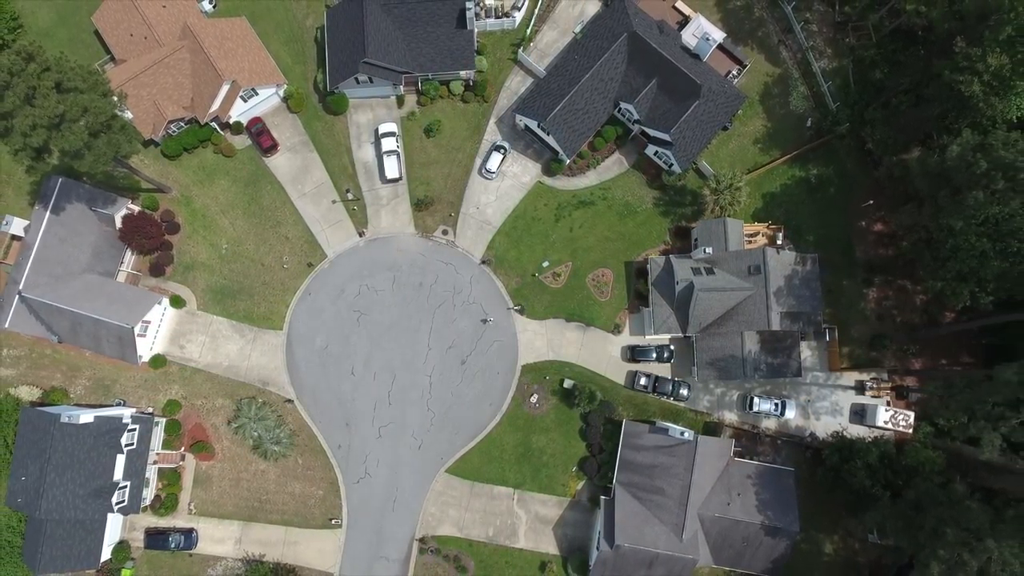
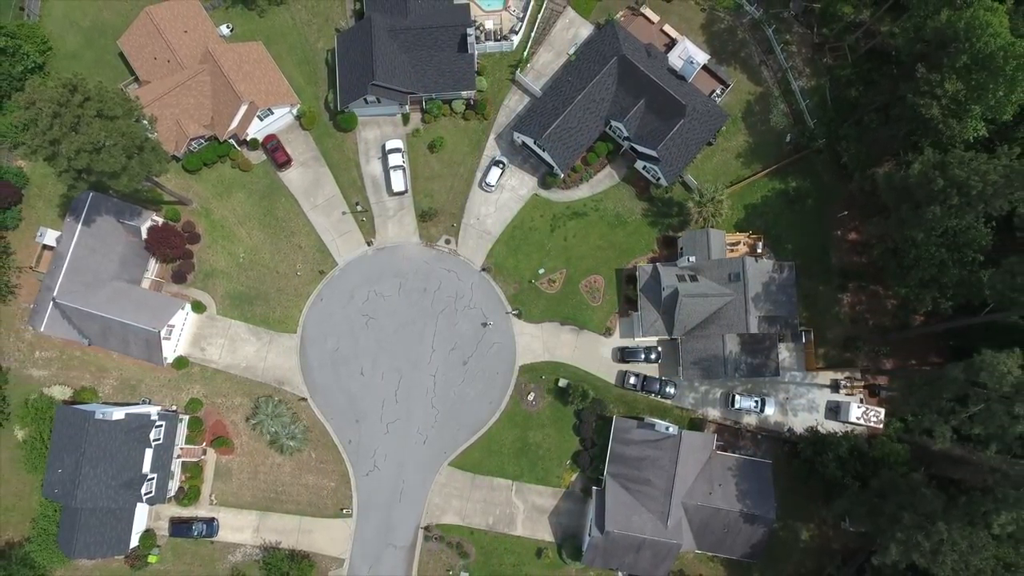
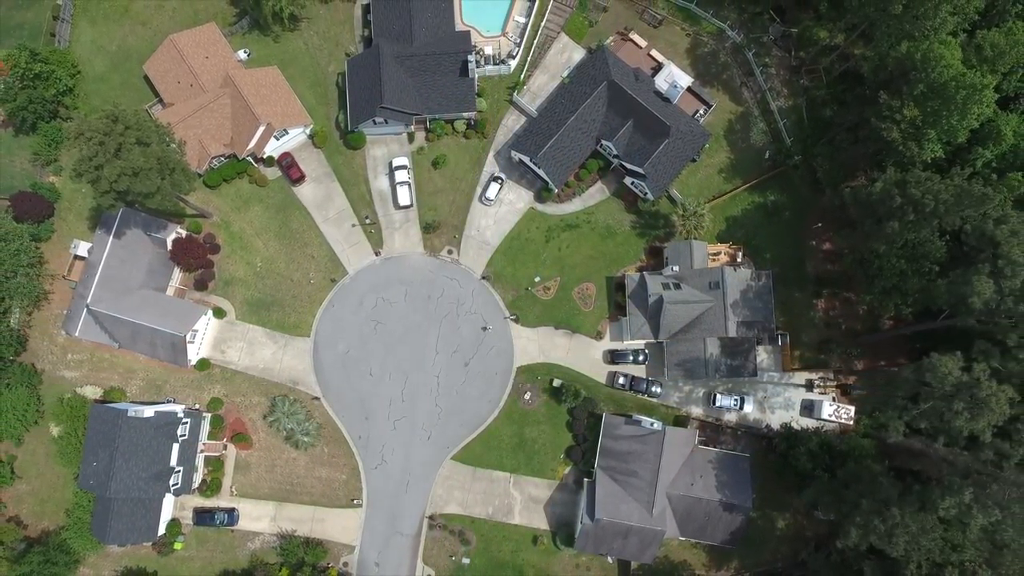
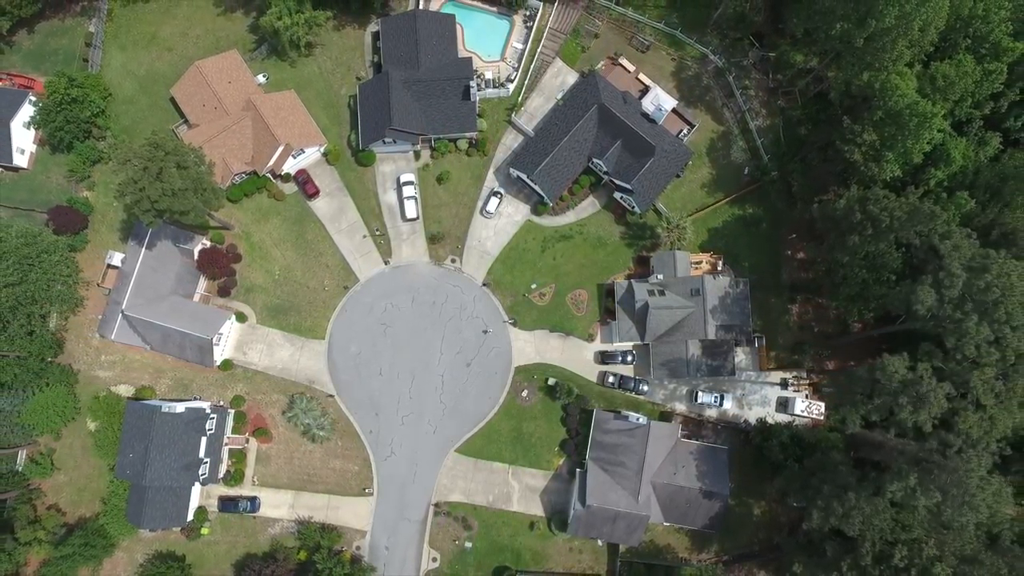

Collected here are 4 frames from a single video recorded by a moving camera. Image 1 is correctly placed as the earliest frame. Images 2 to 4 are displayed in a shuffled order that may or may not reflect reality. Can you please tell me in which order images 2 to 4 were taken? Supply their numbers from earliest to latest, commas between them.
2, 3, 4
